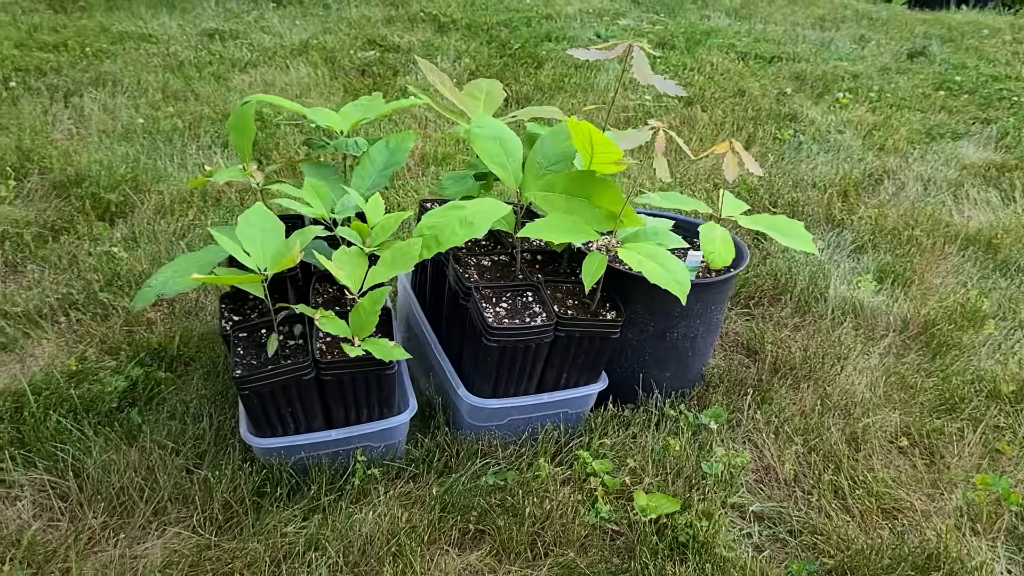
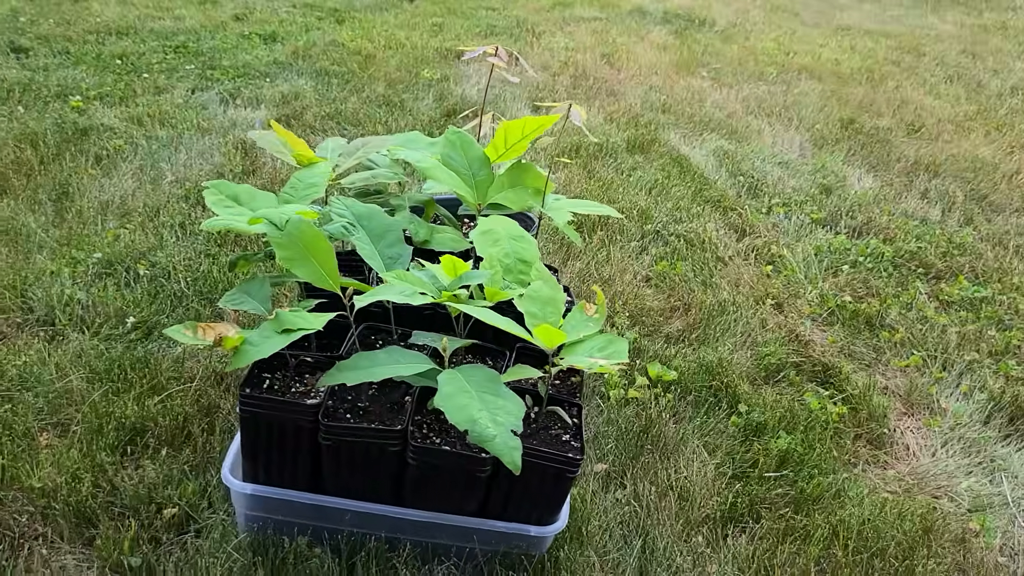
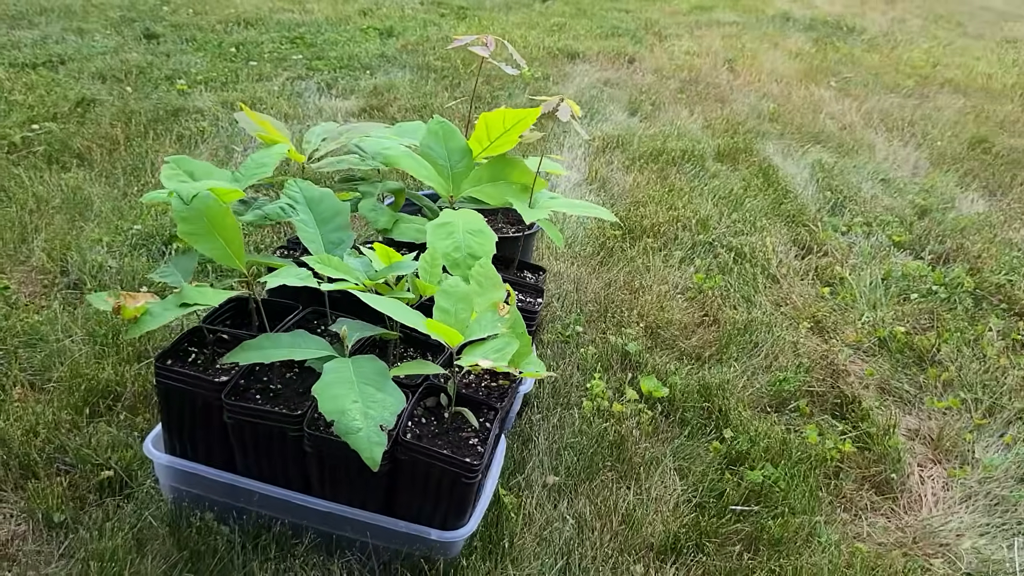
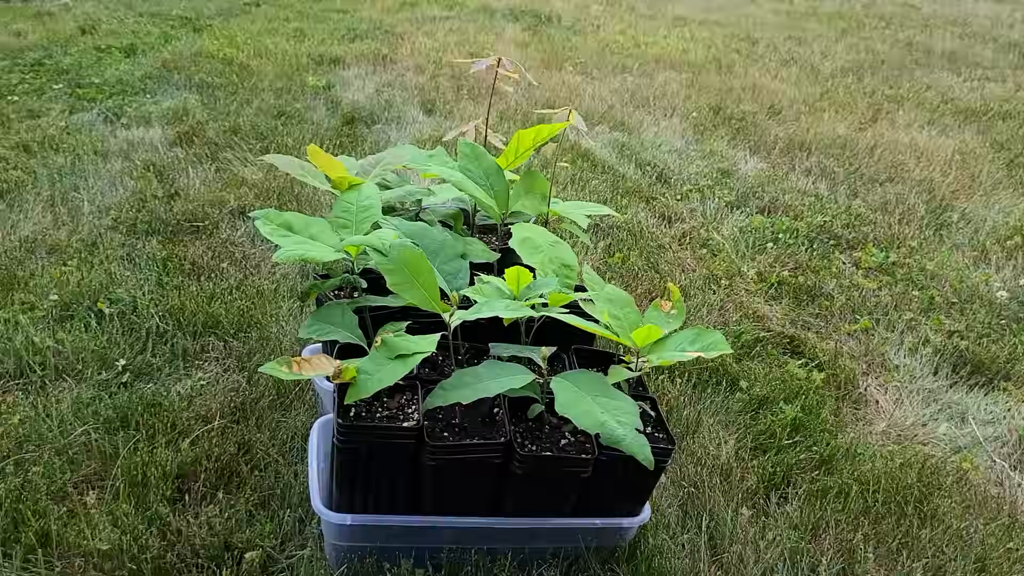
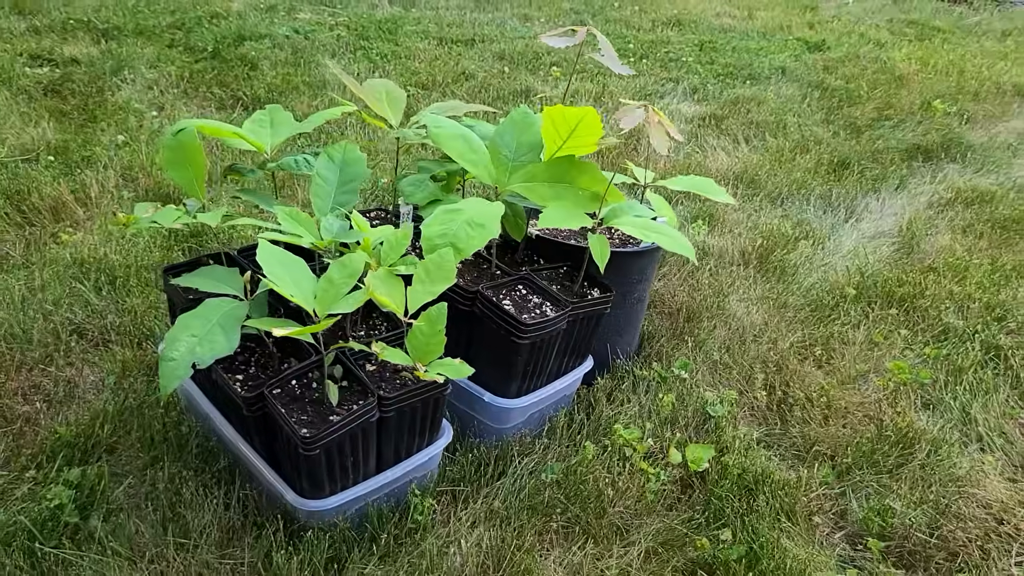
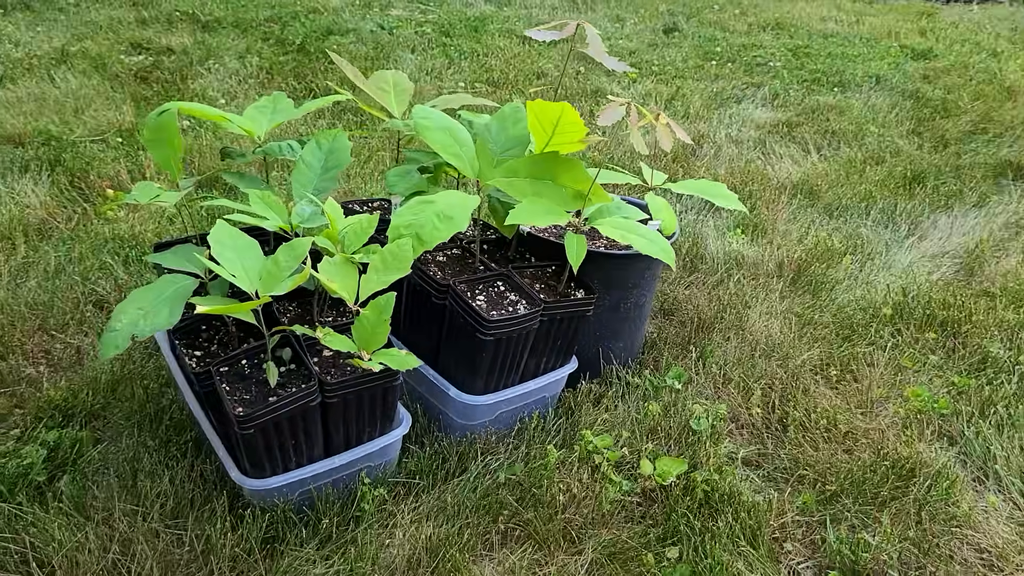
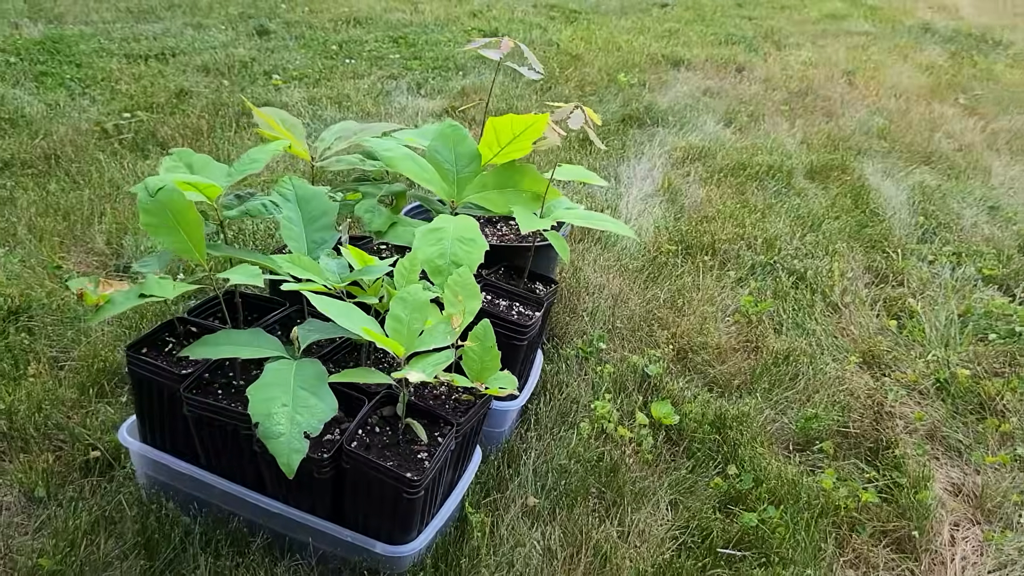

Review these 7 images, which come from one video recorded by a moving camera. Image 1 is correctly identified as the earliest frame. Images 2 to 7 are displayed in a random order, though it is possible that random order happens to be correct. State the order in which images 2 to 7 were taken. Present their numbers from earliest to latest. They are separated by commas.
6, 5, 7, 3, 2, 4
